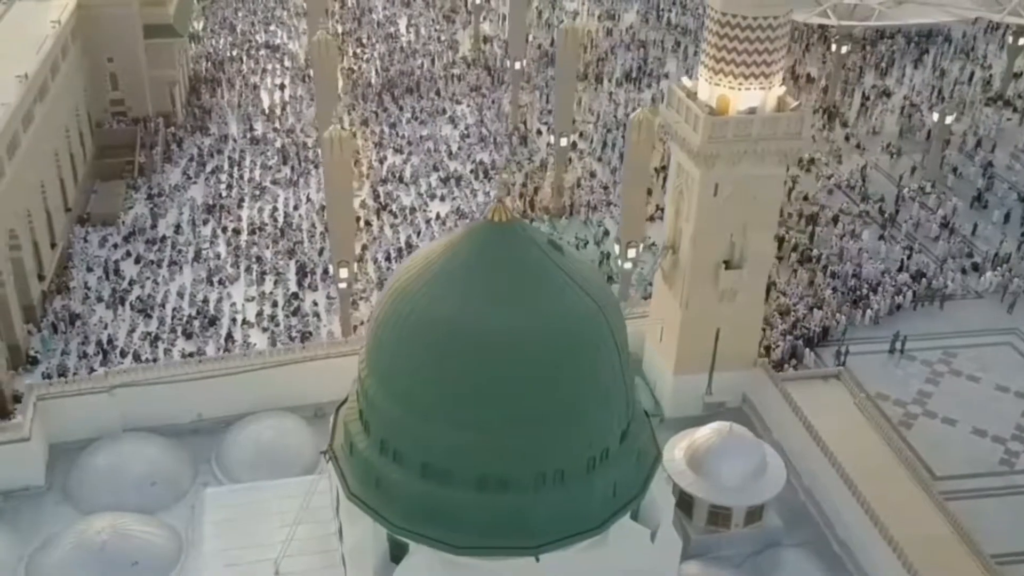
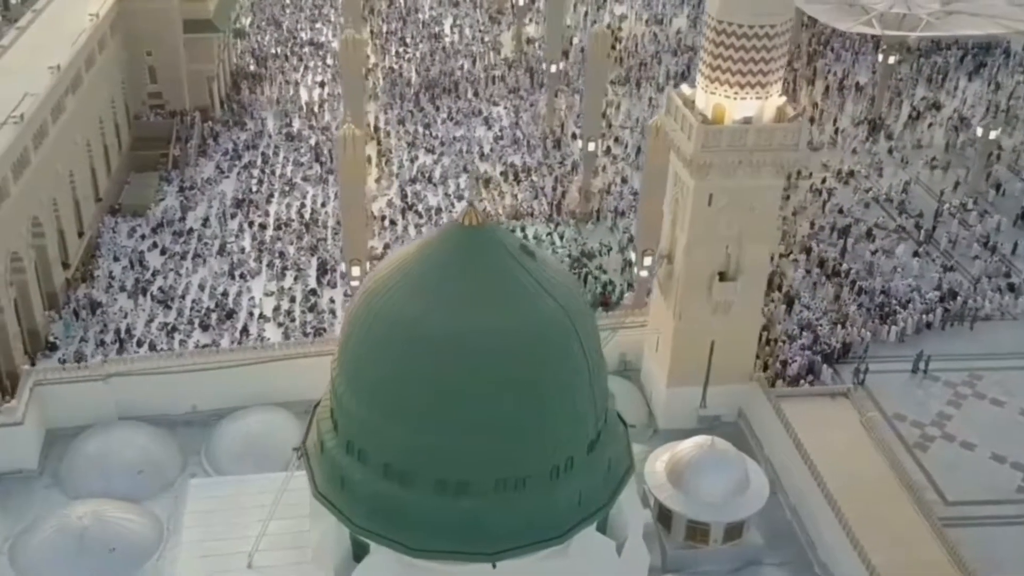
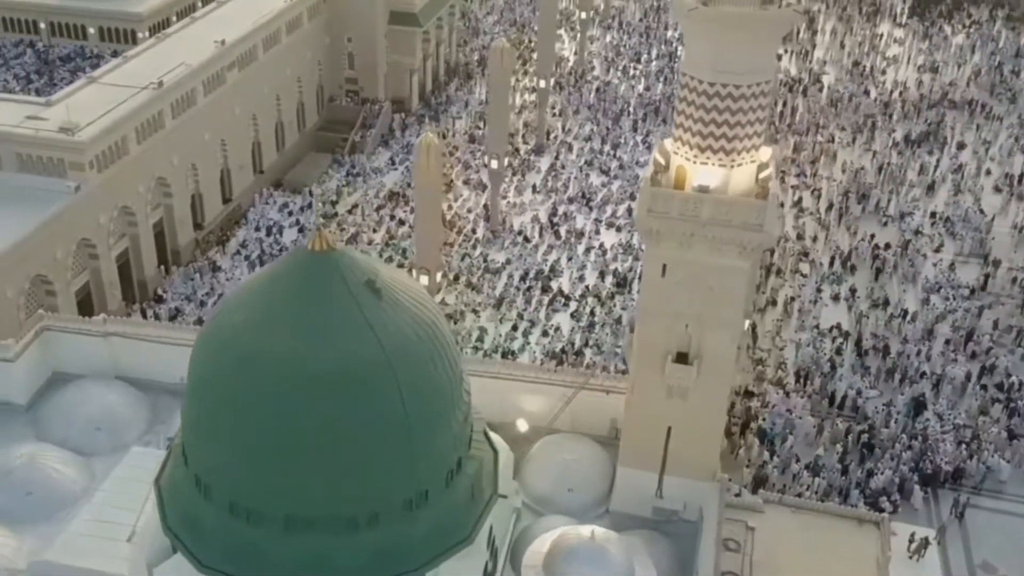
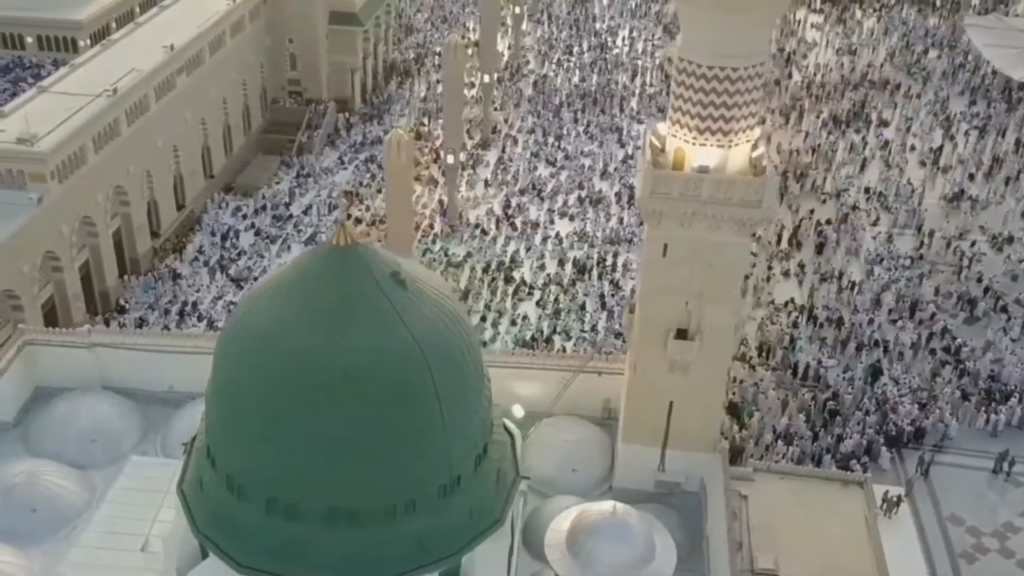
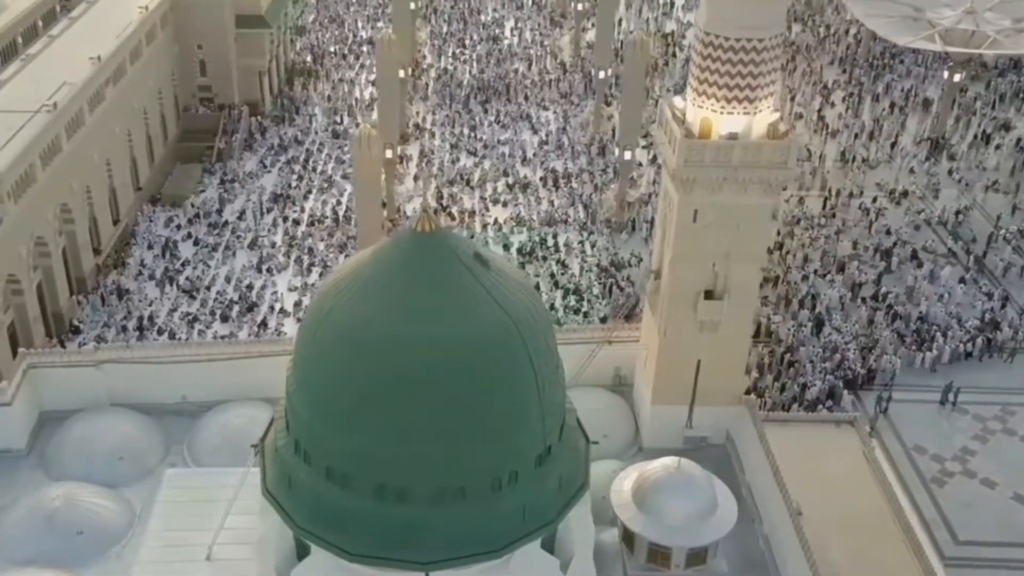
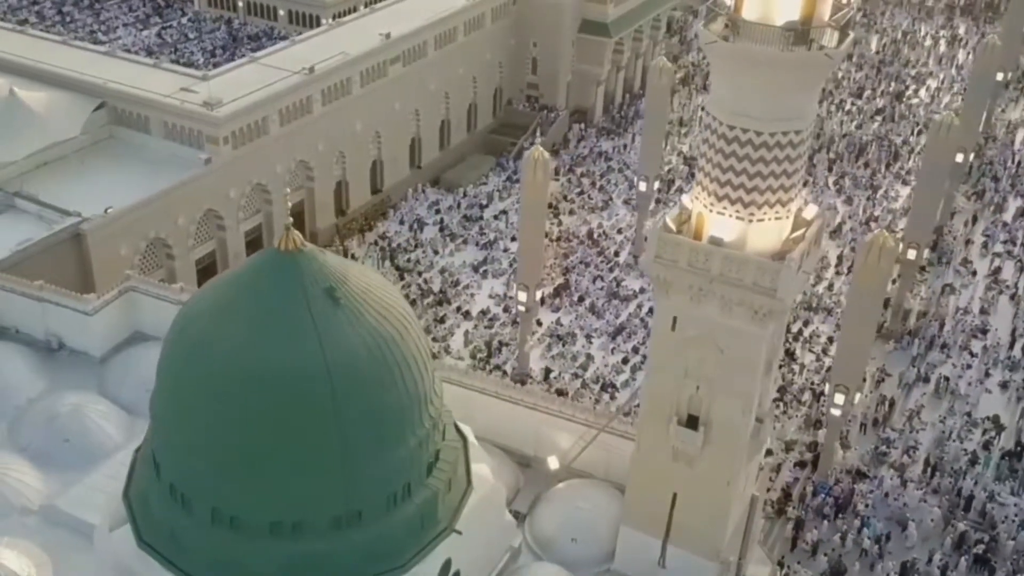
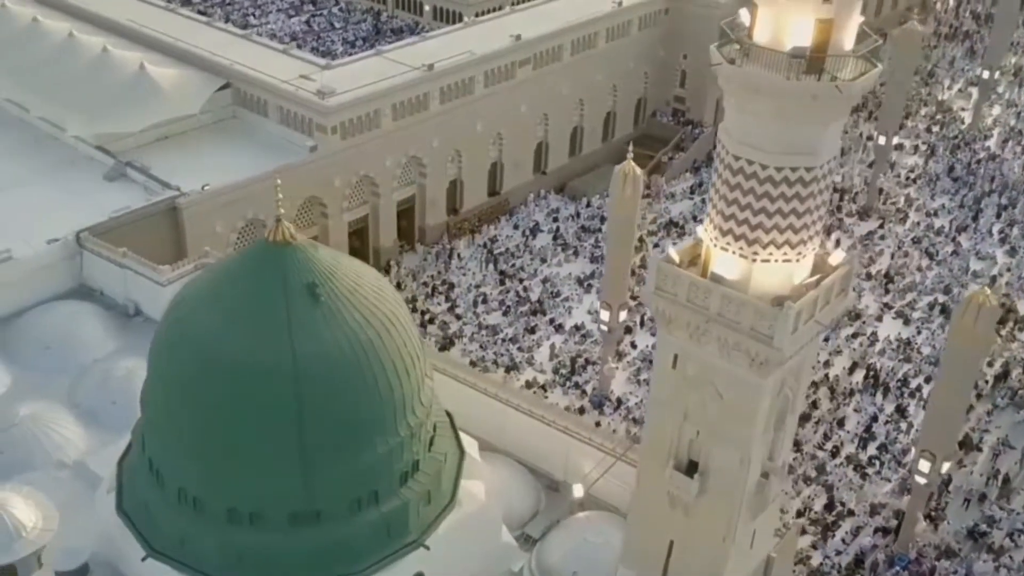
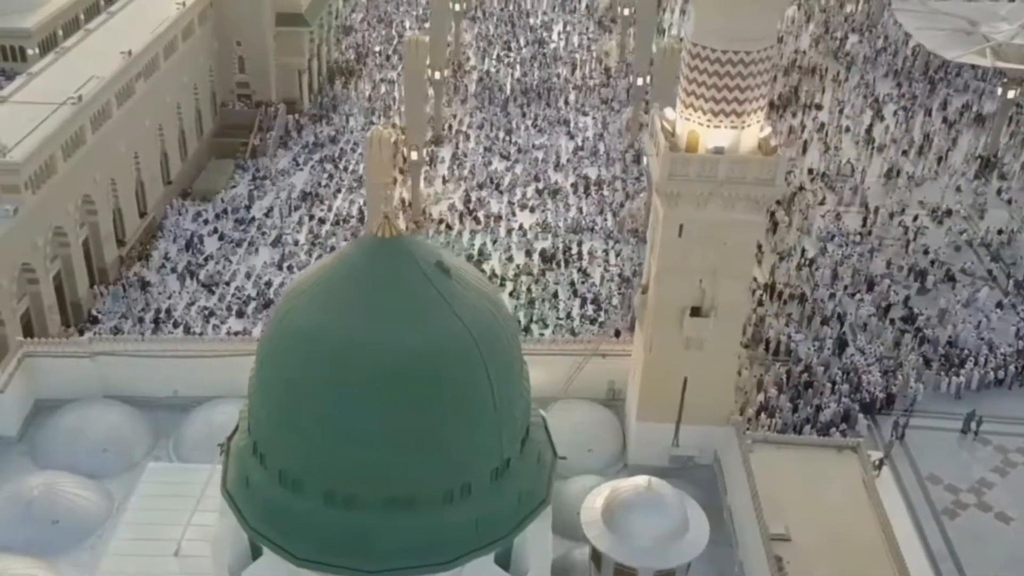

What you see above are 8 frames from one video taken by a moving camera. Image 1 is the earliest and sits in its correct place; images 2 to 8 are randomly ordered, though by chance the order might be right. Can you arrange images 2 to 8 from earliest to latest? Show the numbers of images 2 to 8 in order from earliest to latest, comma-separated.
2, 5, 8, 4, 3, 6, 7
